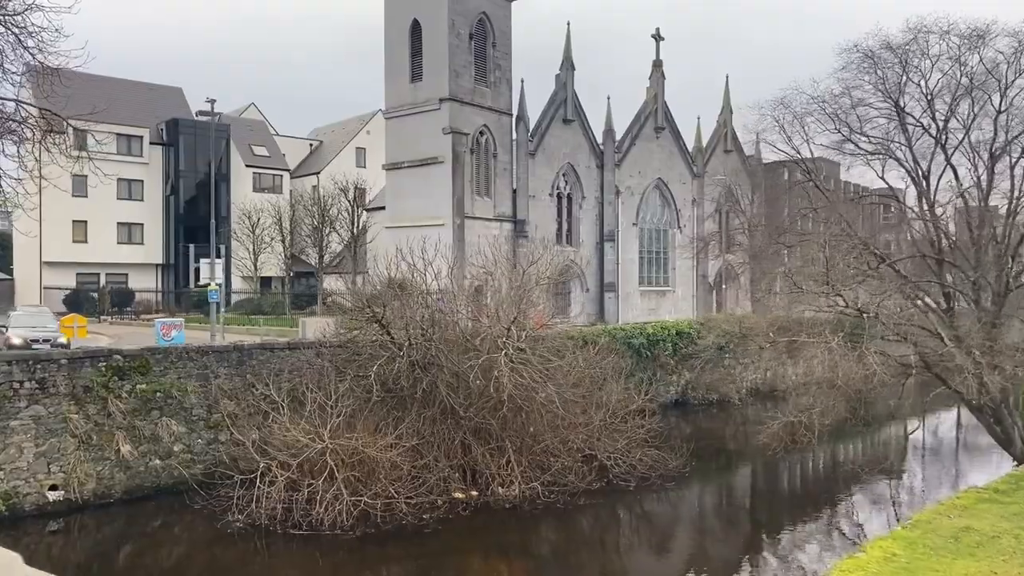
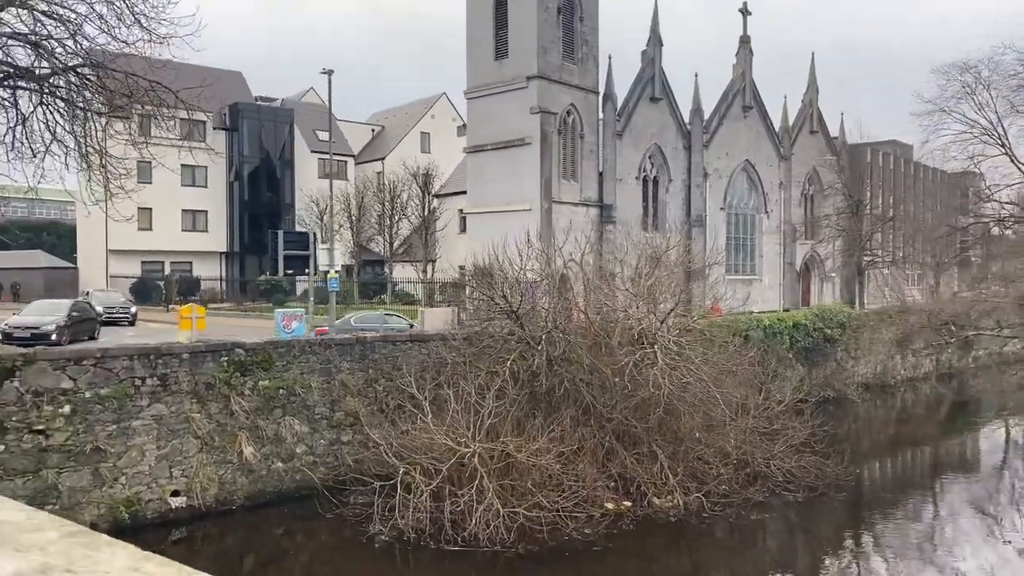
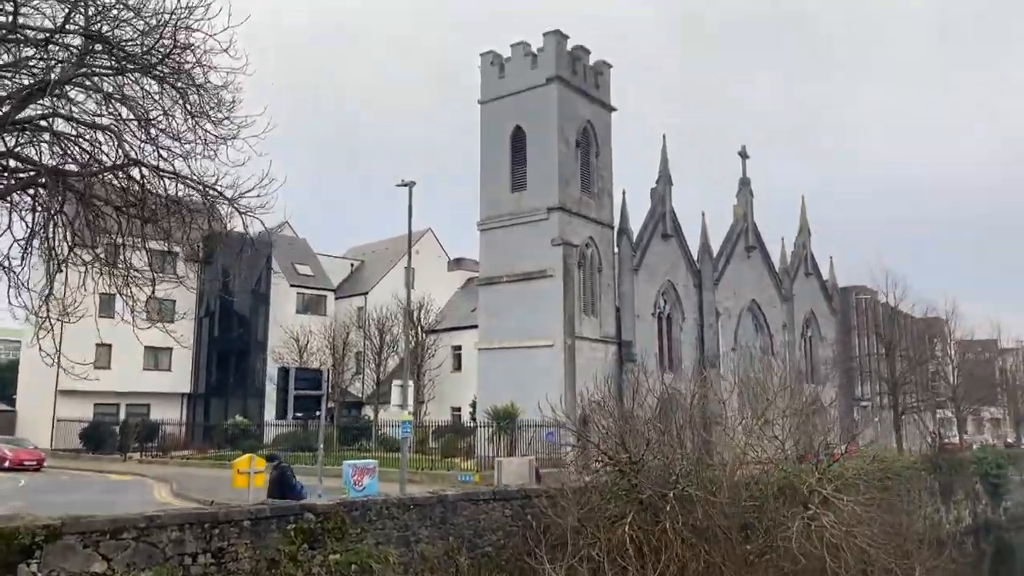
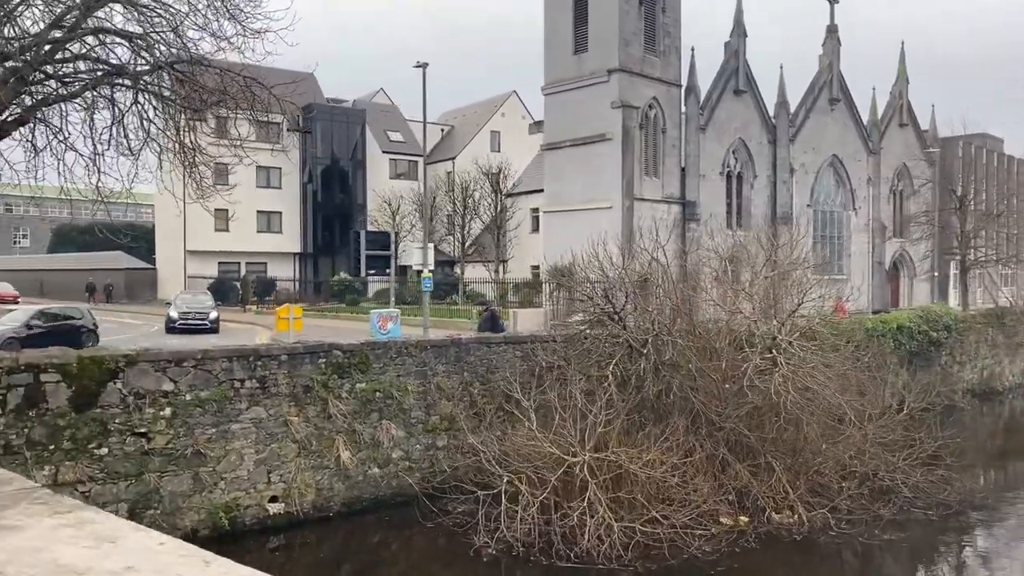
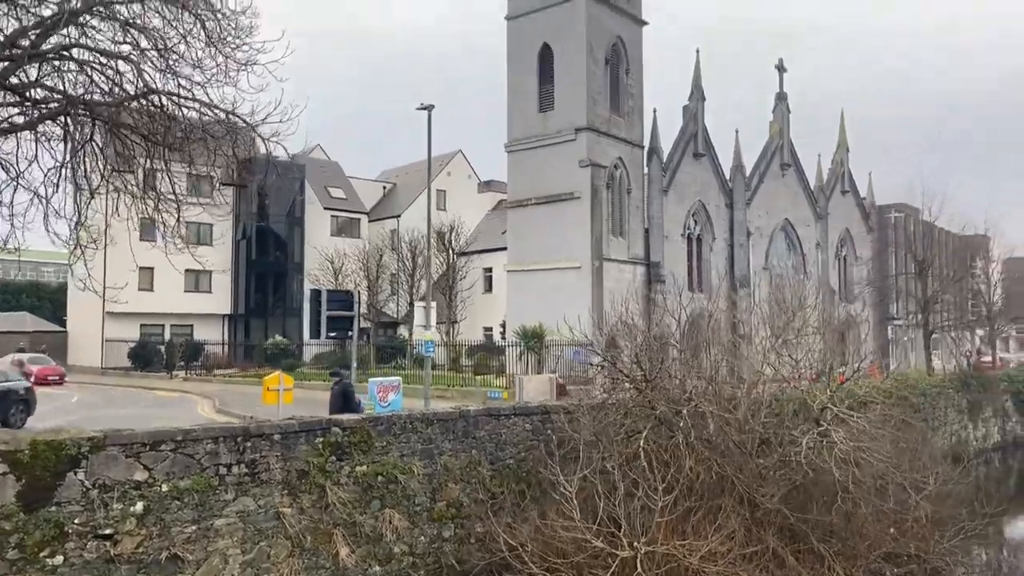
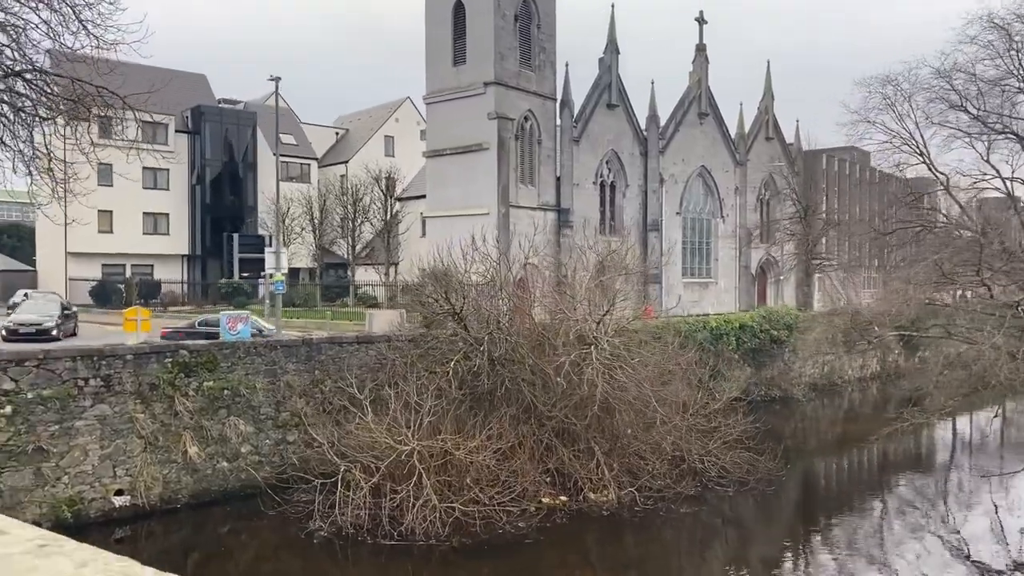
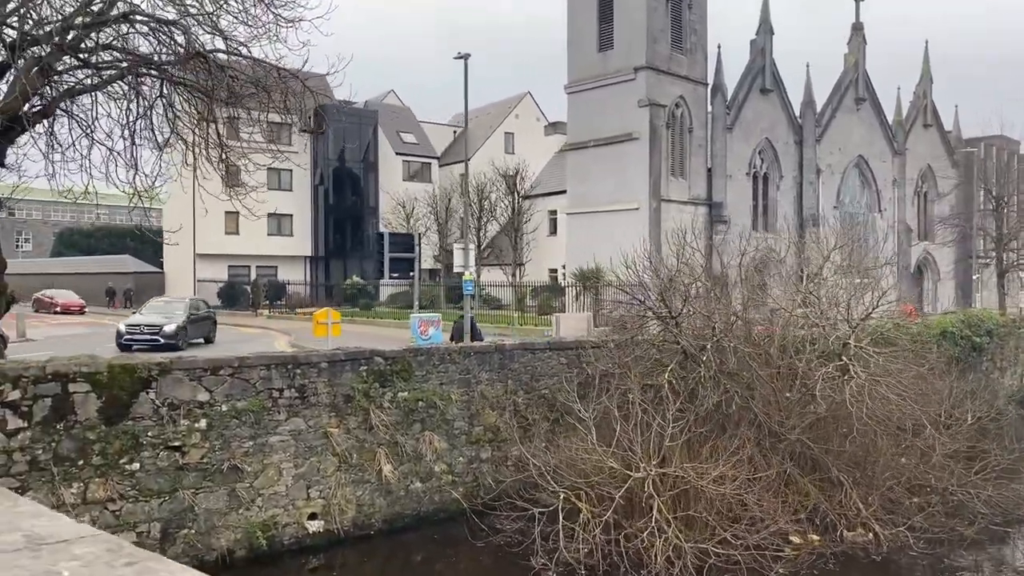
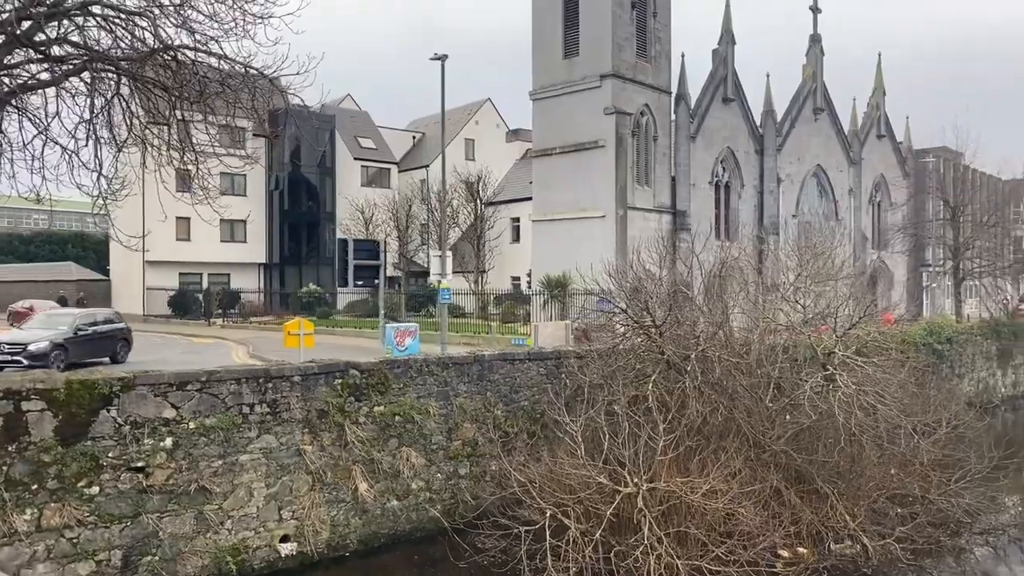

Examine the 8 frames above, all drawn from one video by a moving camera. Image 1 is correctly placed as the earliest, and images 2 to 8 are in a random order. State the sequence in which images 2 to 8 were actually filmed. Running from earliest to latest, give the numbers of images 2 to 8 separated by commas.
6, 2, 4, 7, 8, 5, 3
